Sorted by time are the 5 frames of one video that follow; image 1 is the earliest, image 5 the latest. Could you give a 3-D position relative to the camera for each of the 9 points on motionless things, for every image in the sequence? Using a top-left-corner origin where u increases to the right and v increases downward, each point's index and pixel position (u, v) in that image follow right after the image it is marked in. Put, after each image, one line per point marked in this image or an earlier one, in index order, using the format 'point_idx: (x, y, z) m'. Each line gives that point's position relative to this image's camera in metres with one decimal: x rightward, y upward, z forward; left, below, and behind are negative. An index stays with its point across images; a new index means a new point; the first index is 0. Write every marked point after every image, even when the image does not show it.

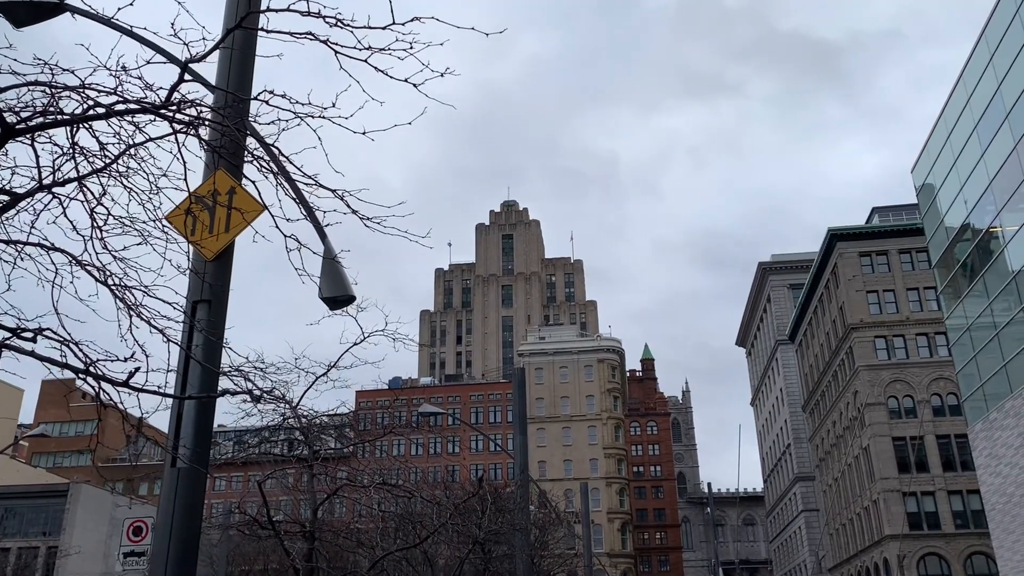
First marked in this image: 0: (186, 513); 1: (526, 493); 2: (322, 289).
0: (-2.2, -1.5, +5.8) m
1: (+0.3, -4.2, +17.5) m
2: (-1.4, 0.0, +6.4) m
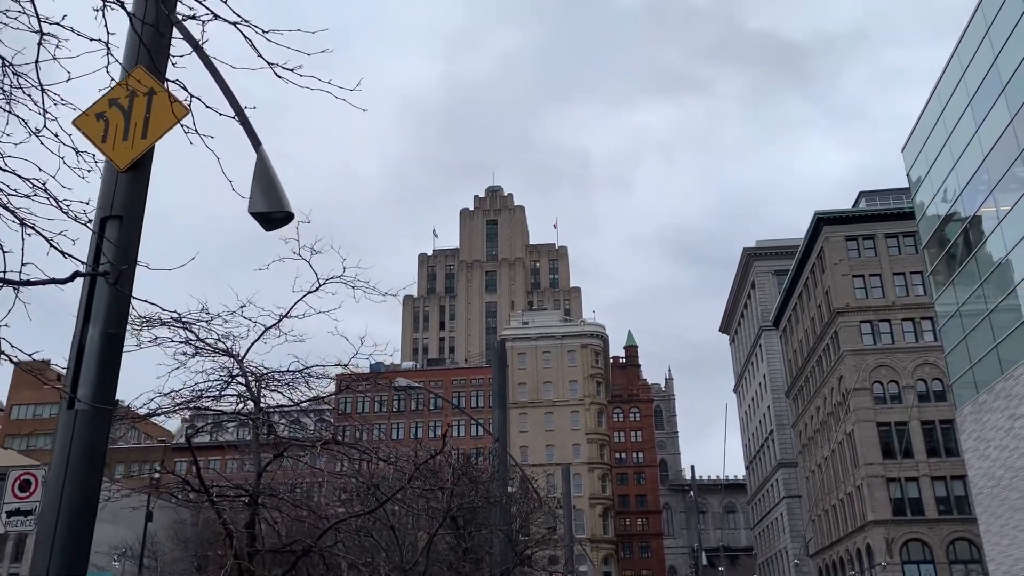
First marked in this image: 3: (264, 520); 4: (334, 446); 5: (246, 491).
0: (-2.4, -1.0, +4.8) m
1: (-0.1, -3.5, +16.6) m
2: (-1.6, +0.5, +5.4) m
3: (-2.5, -2.3, +8.7) m
4: (-1.8, -1.6, +8.8) m
5: (-2.6, -2.0, +8.4) m
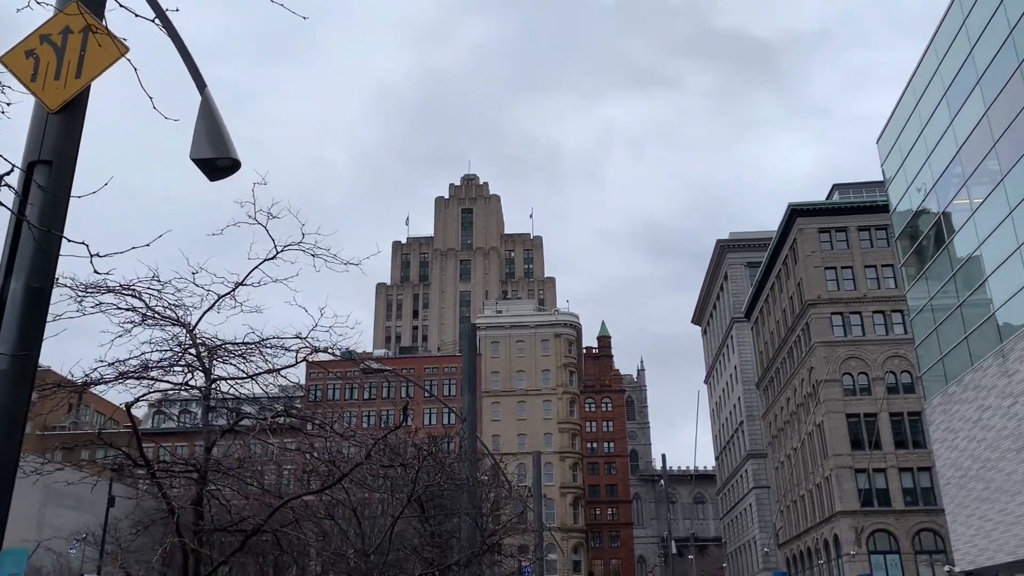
0: (-2.6, -0.7, +4.4) m
1: (-0.7, -3.1, +16.3) m
2: (-1.8, +0.8, +5.0) m
3: (-2.9, -2.0, +8.3) m
4: (-2.2, -1.3, +8.4) m
5: (-2.9, -1.7, +7.9) m
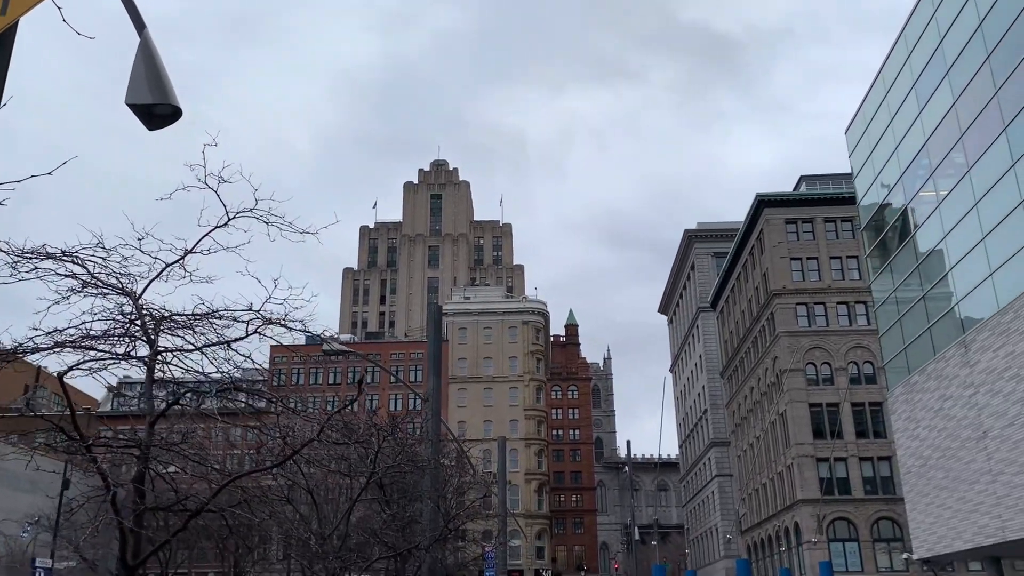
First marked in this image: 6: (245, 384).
0: (-2.8, -0.5, +4.0) m
1: (-1.4, -2.8, +16.0) m
2: (-2.0, +1.0, +4.6) m
3: (-3.2, -1.7, +7.9) m
4: (-2.5, -1.0, +8.0) m
5: (-3.3, -1.4, +7.5) m
6: (-2.6, -1.0, +8.5) m
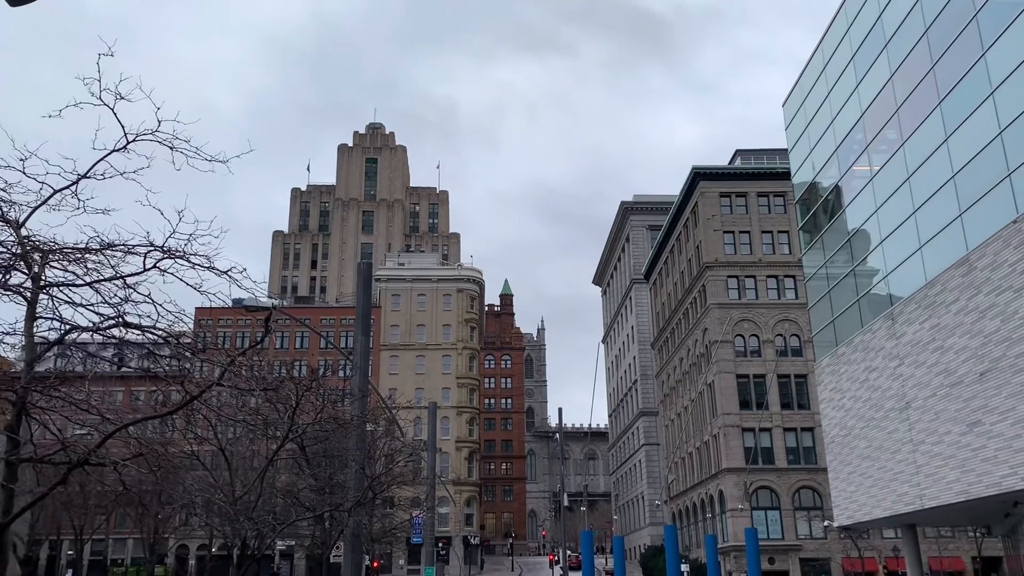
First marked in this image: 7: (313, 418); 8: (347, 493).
0: (-3.1, -0.1, +3.2) m
1: (-2.7, -1.9, +15.3) m
2: (-2.3, +1.4, +3.8) m
3: (-3.8, -1.2, +7.1) m
4: (-3.1, -0.5, +7.2) m
5: (-3.8, -0.8, +6.7) m
6: (-3.2, -0.4, +7.7) m
7: (-3.5, -2.3, +15.2) m
8: (-3.0, -3.8, +15.7) m
